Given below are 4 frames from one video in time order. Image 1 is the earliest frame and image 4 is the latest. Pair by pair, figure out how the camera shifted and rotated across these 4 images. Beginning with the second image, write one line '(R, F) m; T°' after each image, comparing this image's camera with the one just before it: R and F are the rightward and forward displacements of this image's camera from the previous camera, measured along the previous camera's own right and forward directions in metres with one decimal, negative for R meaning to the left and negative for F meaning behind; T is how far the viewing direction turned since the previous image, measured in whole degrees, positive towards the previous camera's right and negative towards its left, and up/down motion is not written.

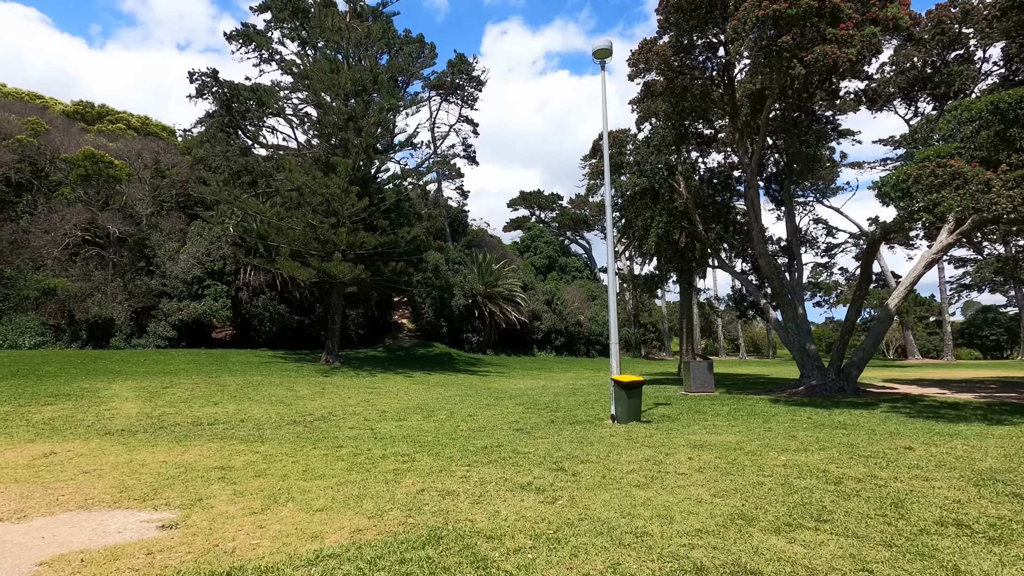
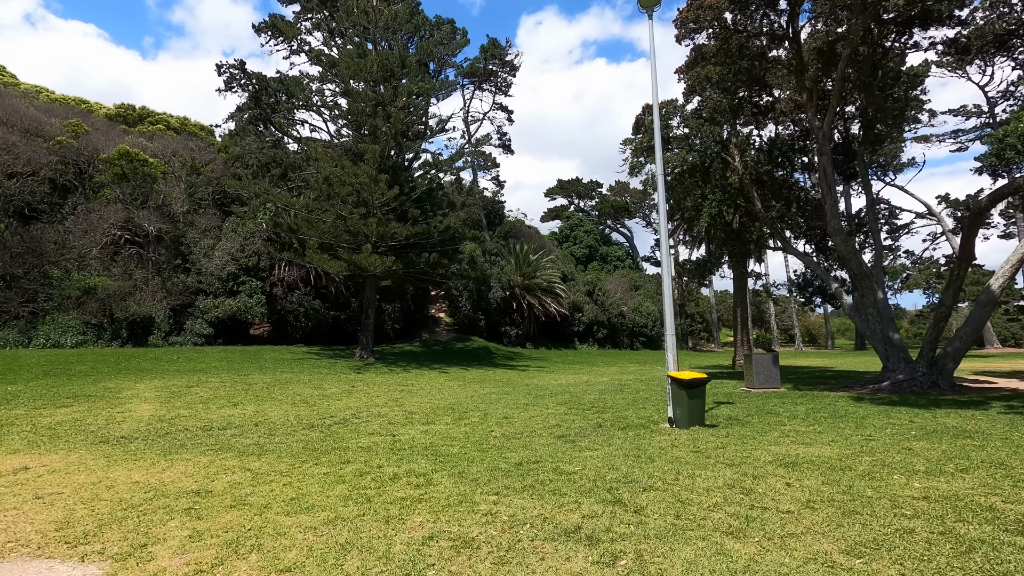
(0.0, +1.2) m; -4°
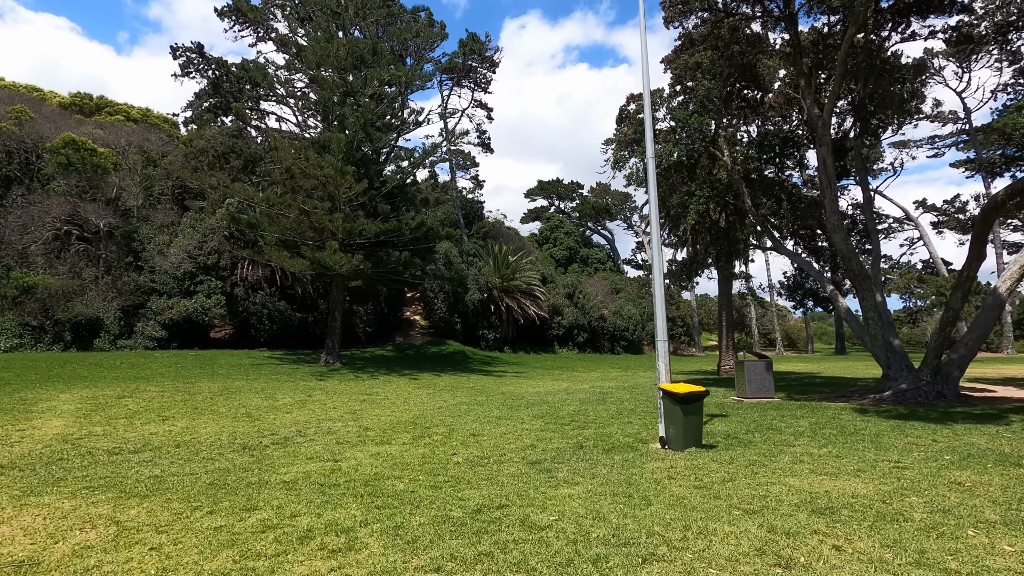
(+0.2, +1.1) m; +2°
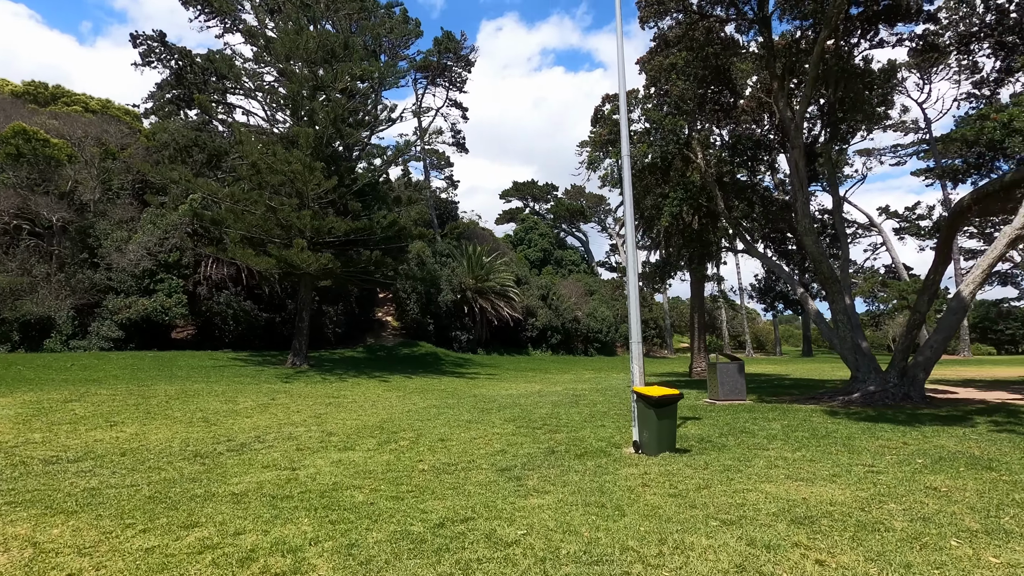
(0.0, +0.2) m; +3°
